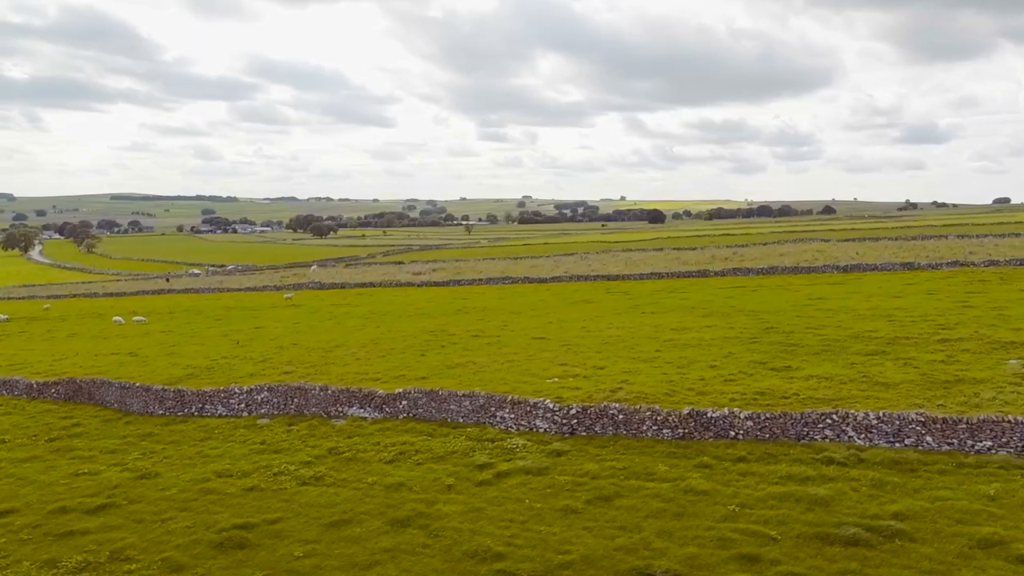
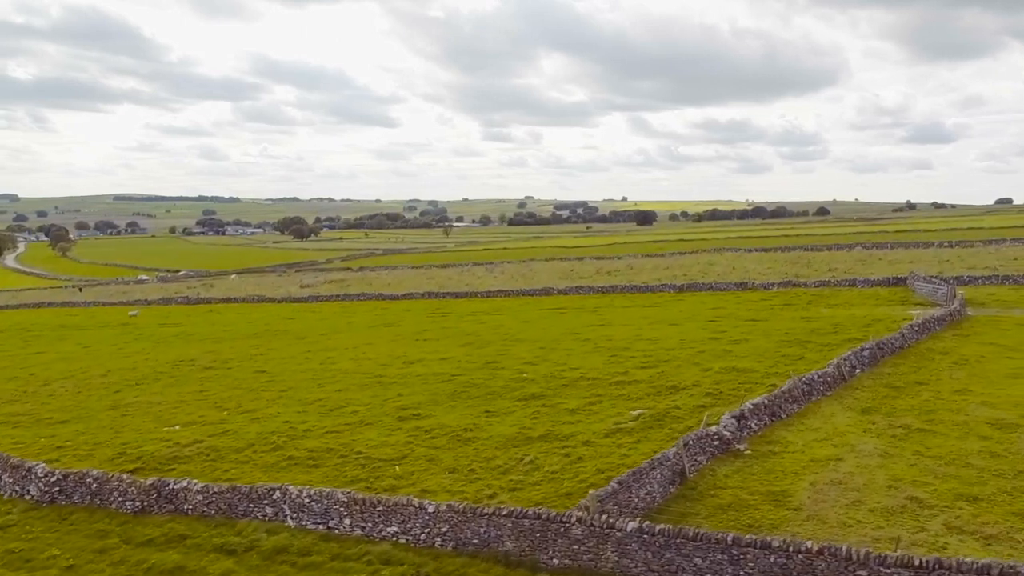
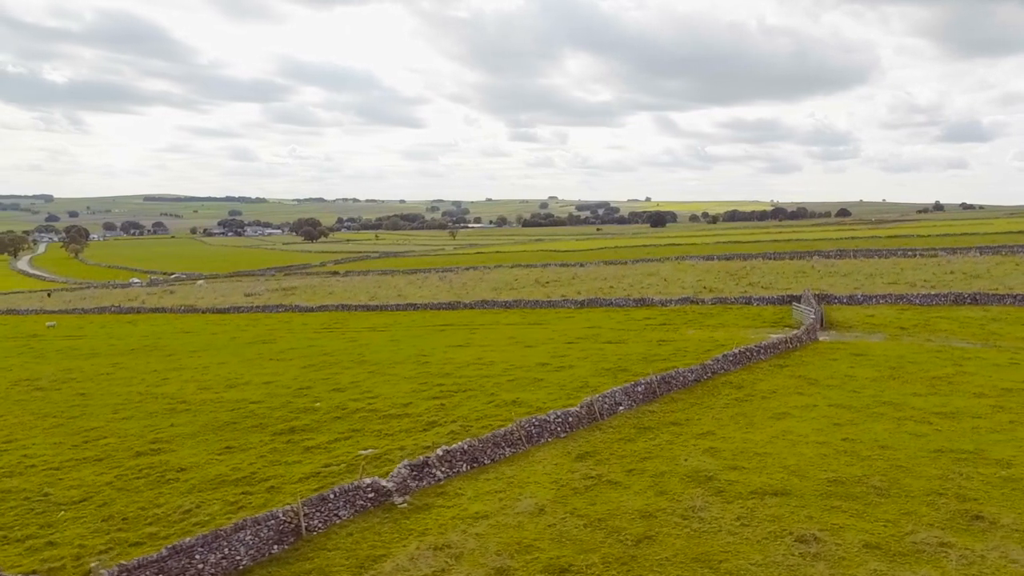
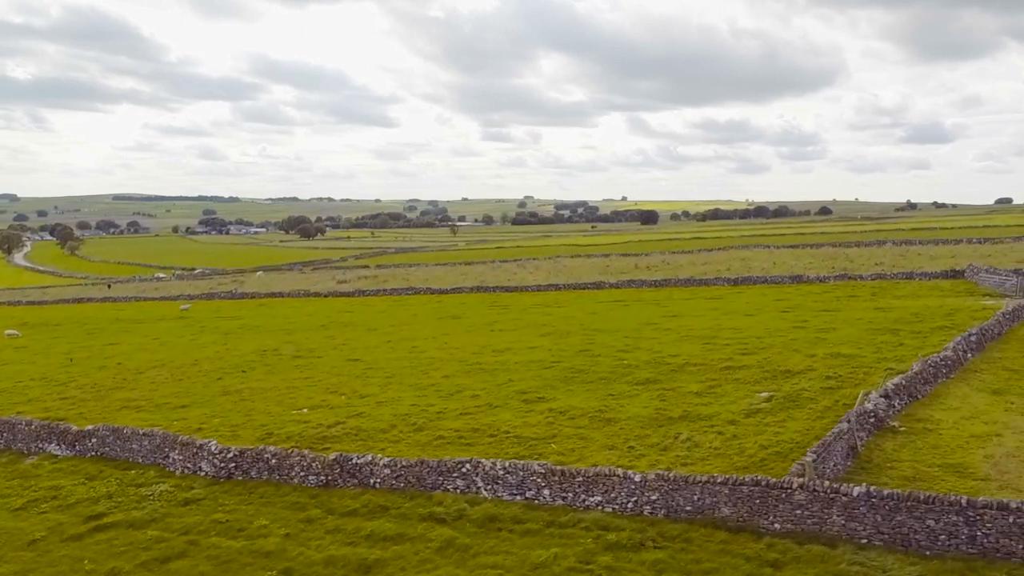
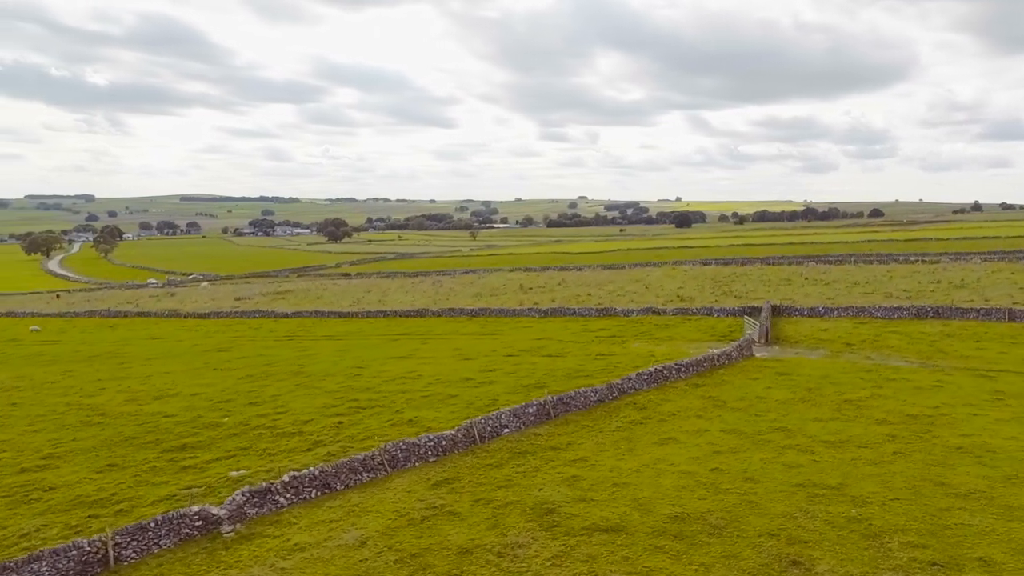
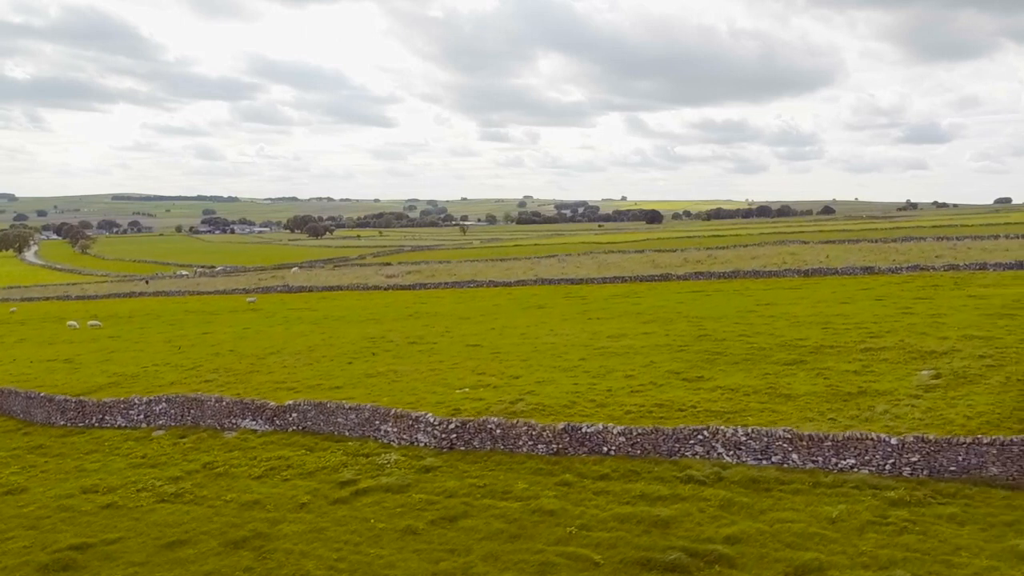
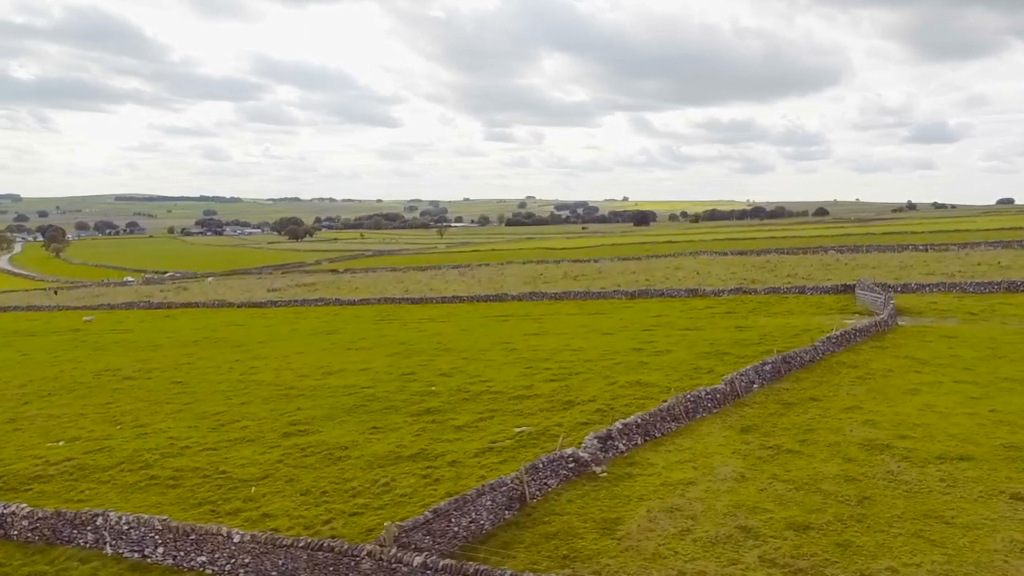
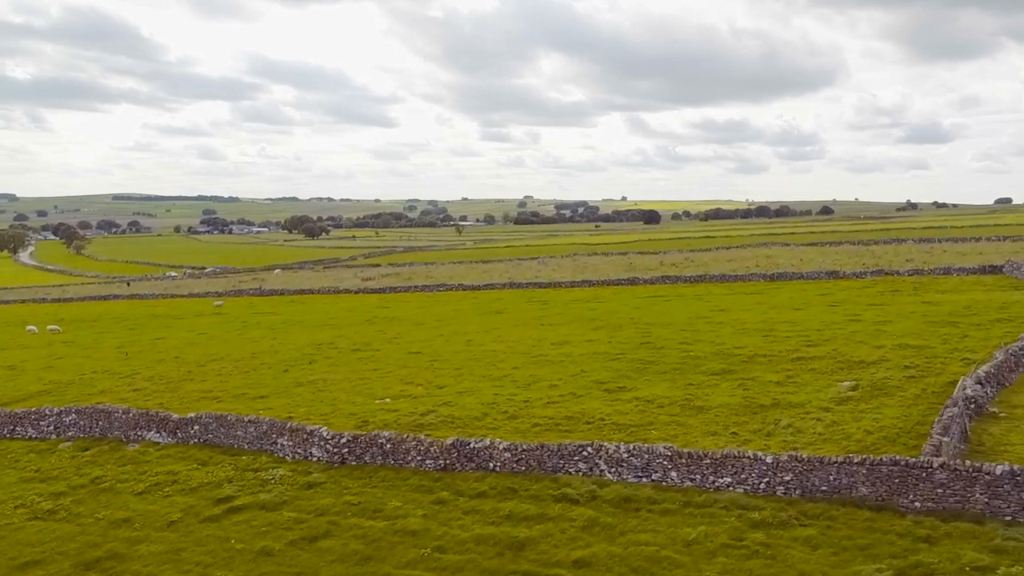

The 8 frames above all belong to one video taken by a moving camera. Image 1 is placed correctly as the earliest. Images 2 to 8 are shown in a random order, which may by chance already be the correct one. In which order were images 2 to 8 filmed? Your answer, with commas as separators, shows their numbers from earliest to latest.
6, 8, 4, 2, 7, 3, 5
